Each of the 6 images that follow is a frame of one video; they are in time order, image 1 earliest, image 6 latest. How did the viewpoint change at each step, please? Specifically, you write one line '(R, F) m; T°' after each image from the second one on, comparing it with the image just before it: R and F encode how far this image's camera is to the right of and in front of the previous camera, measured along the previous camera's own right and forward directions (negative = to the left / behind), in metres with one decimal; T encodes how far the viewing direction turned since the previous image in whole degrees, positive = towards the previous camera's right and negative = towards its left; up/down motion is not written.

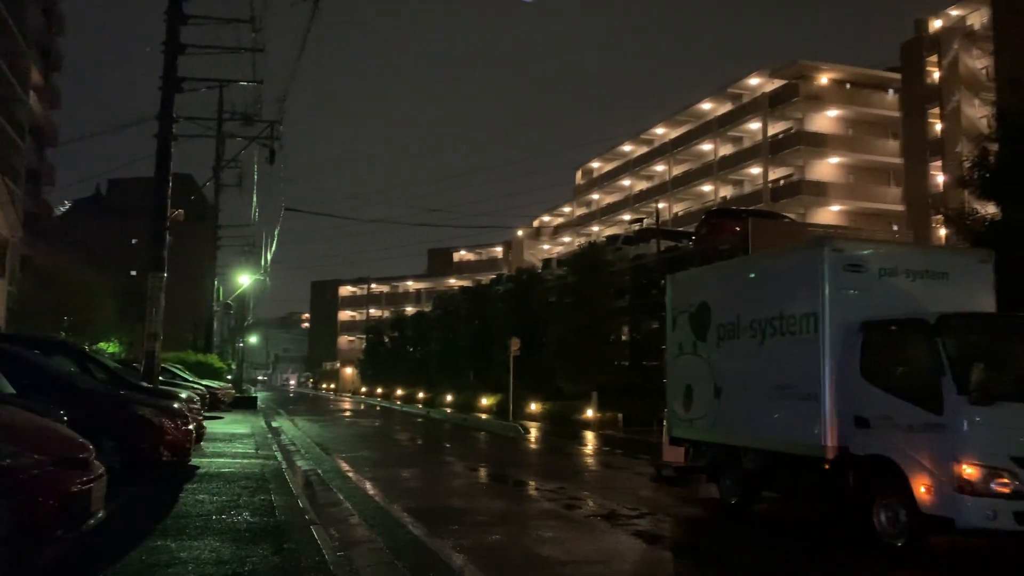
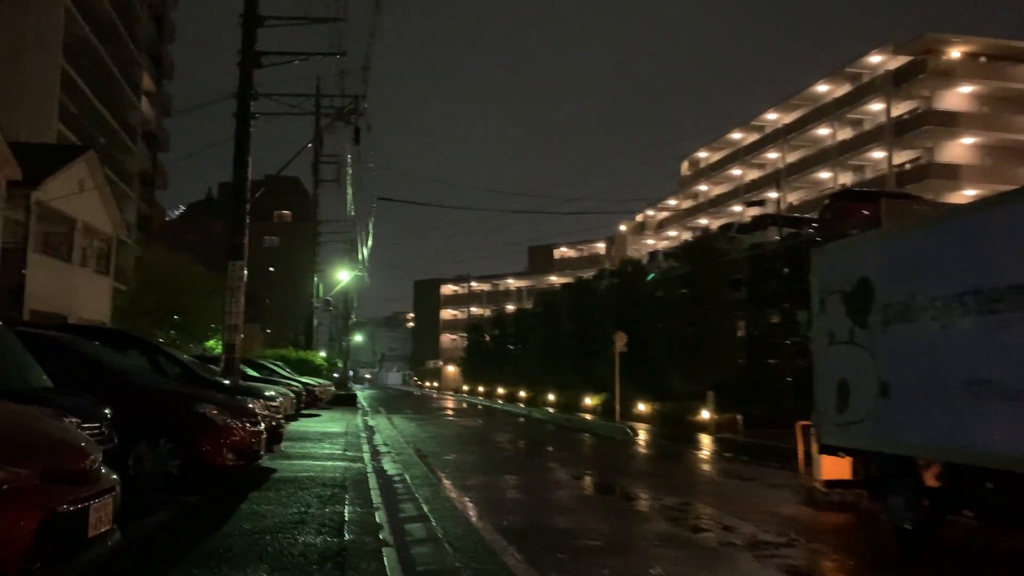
(-0.1, +1.5) m; -7°
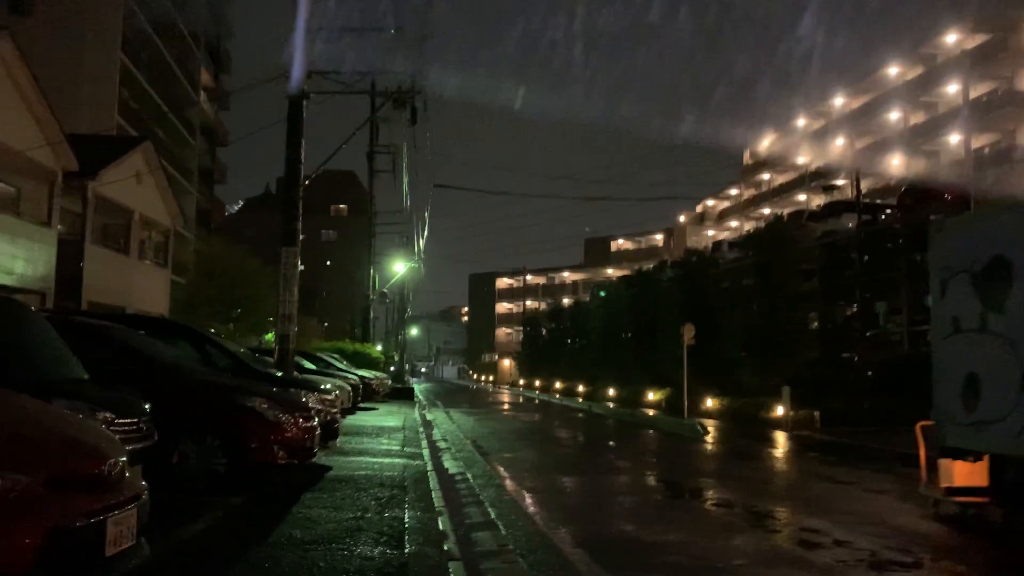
(-0.2, +0.8) m; -4°
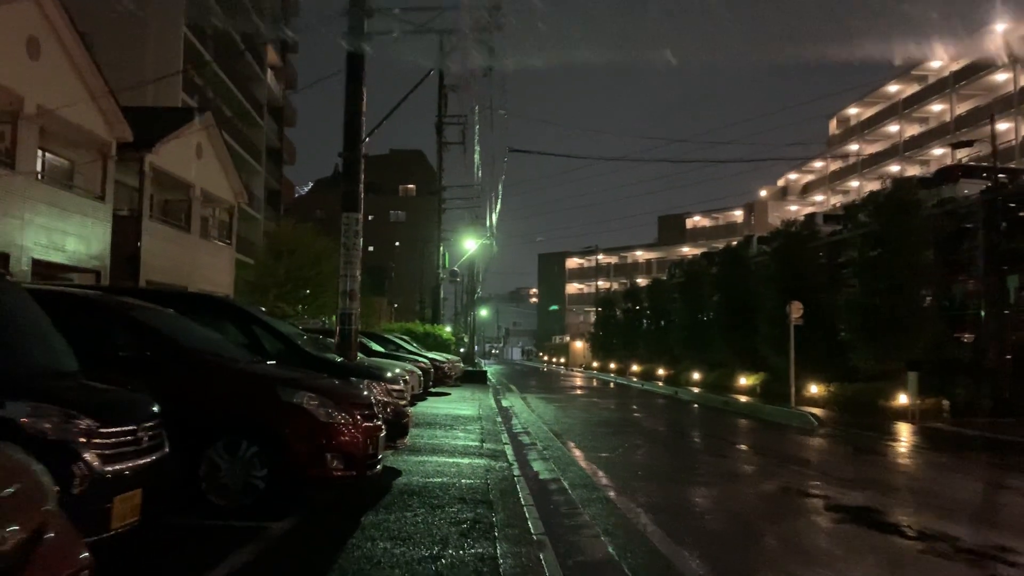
(-0.4, +1.8) m; -4°
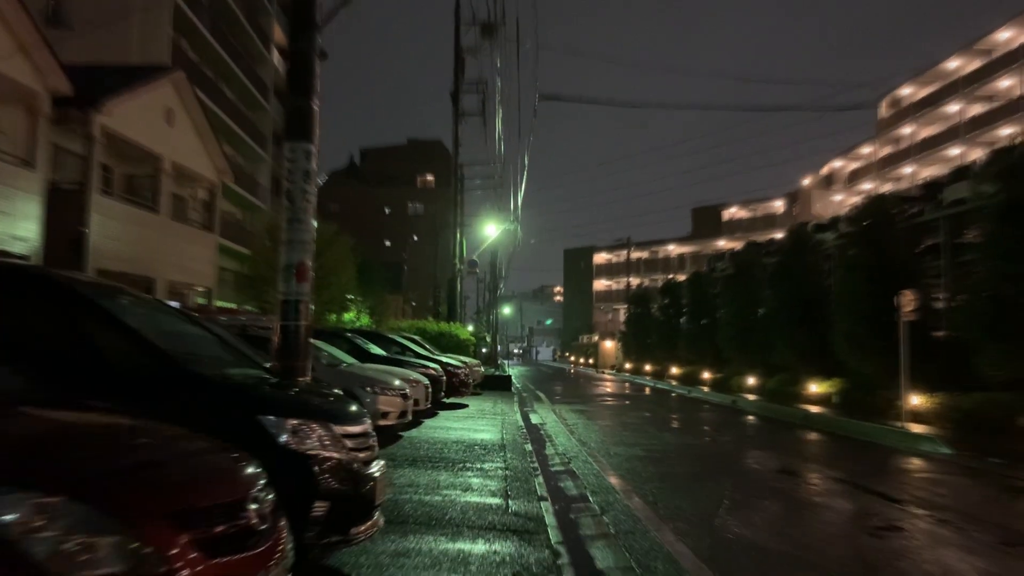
(-0.1, +3.8) m; -2°
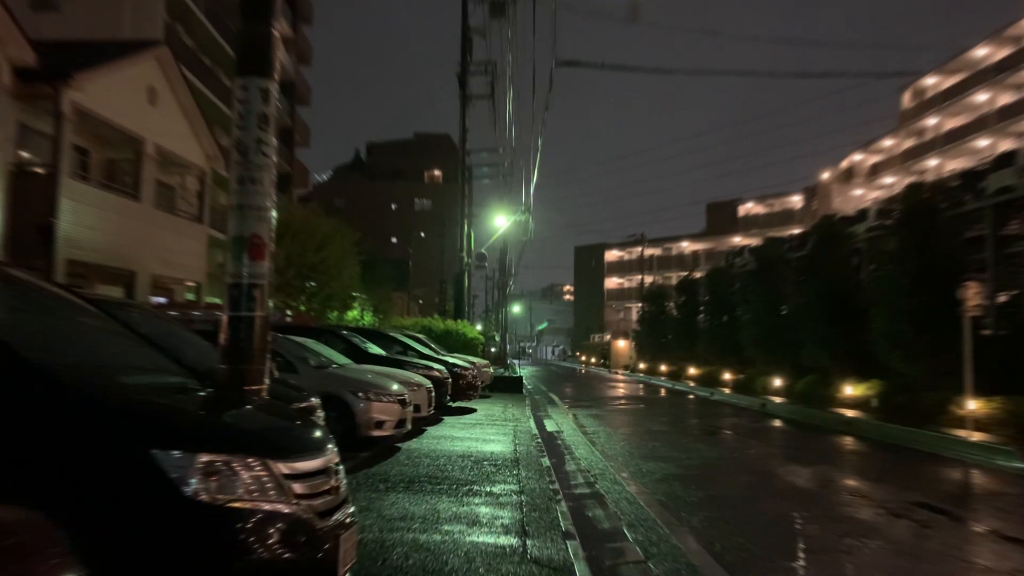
(-0.1, +1.6) m; -1°
